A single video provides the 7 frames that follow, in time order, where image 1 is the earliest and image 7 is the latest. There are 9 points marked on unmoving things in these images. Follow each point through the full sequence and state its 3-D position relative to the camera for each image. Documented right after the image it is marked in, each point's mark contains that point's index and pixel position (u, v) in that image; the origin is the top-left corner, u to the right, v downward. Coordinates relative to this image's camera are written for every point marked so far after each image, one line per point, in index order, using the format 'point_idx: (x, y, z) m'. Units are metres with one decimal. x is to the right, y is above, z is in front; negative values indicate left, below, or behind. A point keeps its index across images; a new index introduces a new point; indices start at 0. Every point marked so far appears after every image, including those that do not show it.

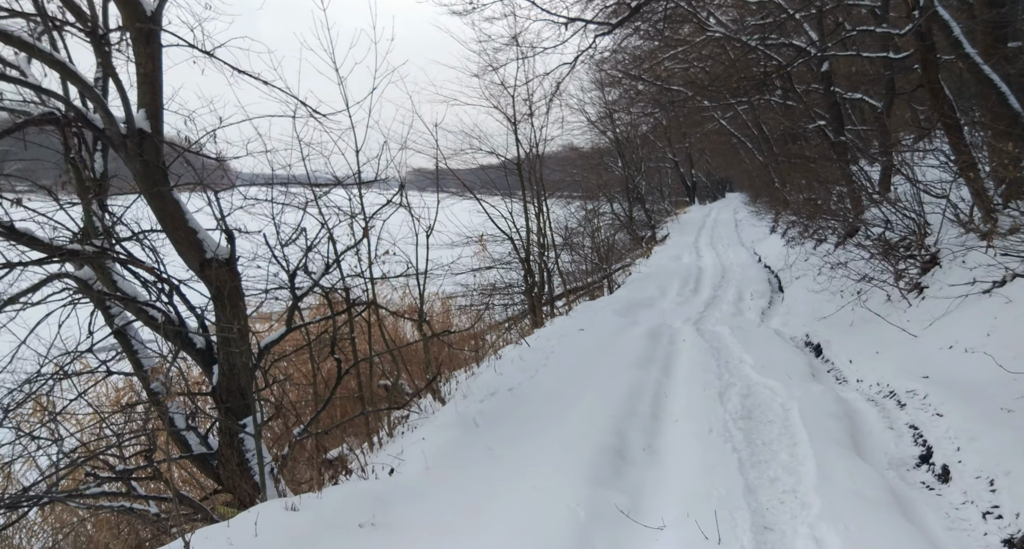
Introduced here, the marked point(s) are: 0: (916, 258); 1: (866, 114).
0: (+5.0, +0.2, +7.6) m
1: (+8.0, +3.6, +13.8) m
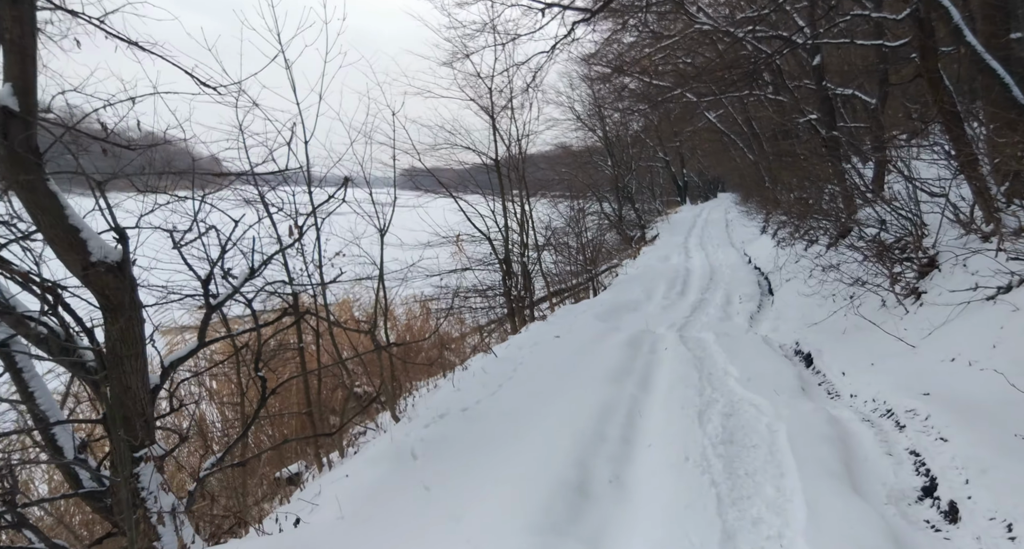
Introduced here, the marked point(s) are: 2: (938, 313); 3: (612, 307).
0: (+4.7, +0.2, +7.1) m
1: (+7.6, +3.6, +13.4) m
2: (+4.1, -0.4, +5.8) m
3: (+1.8, -0.6, +10.6) m
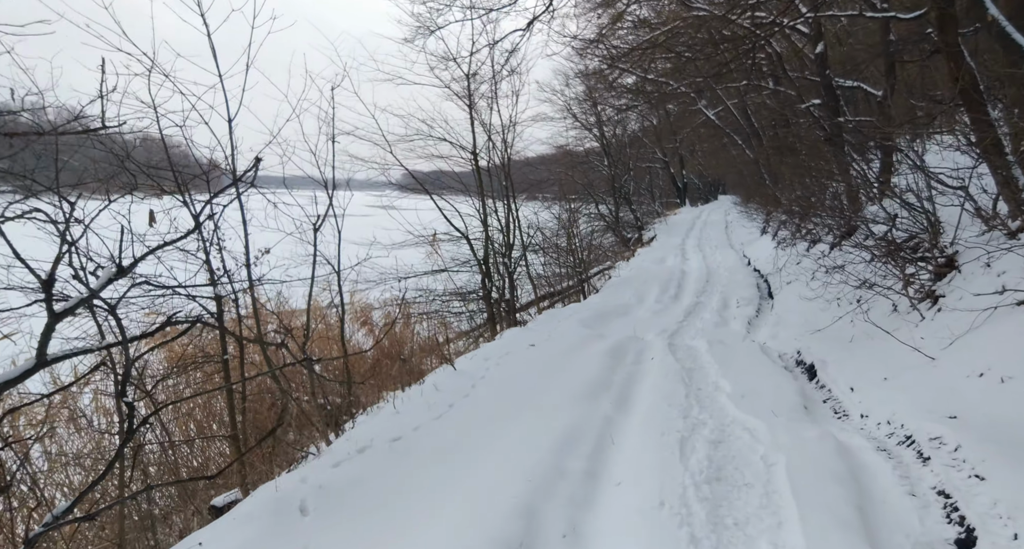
0: (+4.4, +0.1, +6.4) m
1: (+7.3, +3.5, +12.7) m
2: (+3.7, -0.4, +5.1) m
3: (+1.5, -0.6, +9.9) m
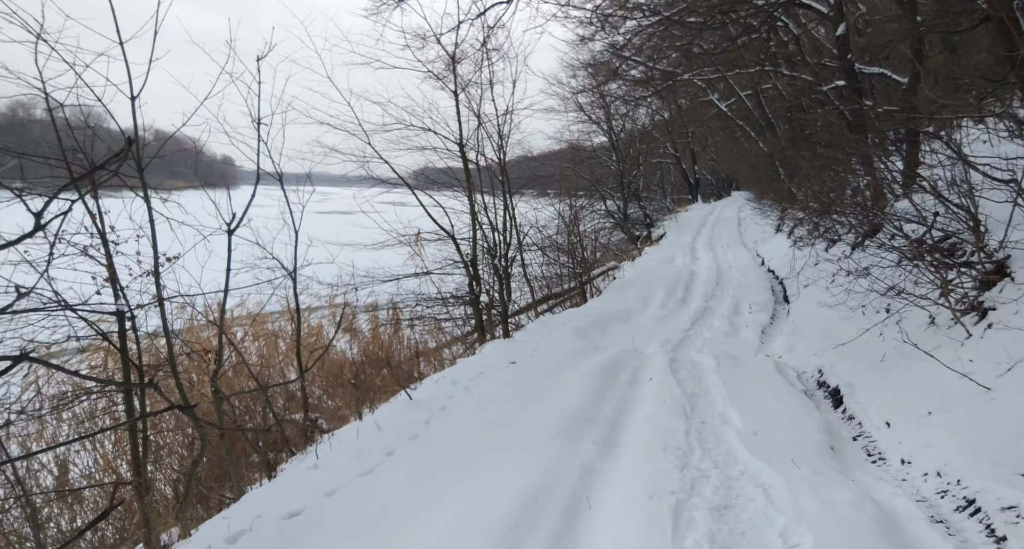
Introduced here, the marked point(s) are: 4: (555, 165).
0: (+4.2, +0.1, +5.5) m
1: (+7.2, +3.5, +11.7) m
2: (+3.5, -0.5, +4.2) m
3: (+1.3, -0.6, +9.1) m
4: (+1.0, +2.5, +14.1) m
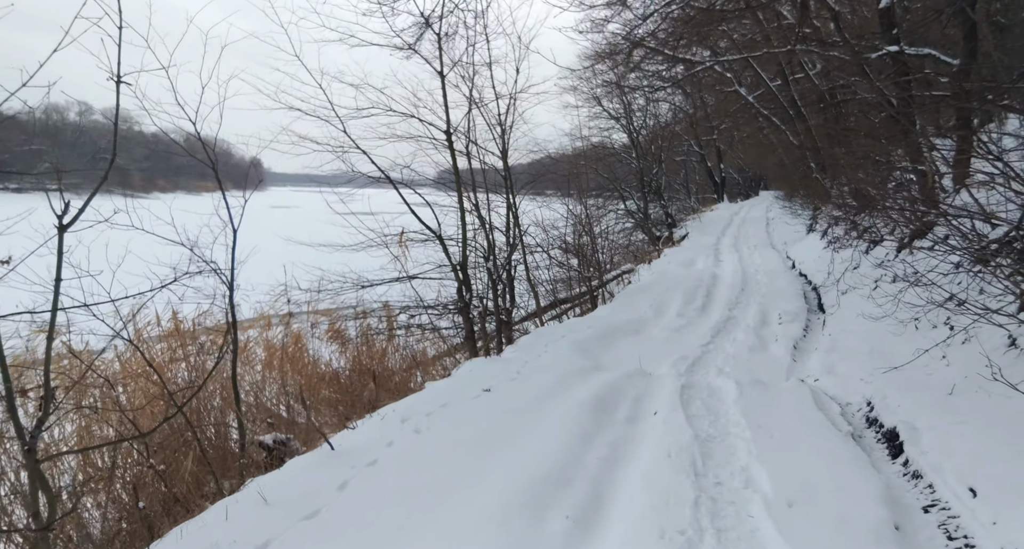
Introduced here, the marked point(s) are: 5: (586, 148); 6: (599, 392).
0: (+4.0, 0.0, +4.3) m
1: (+7.2, +3.4, +10.4) m
2: (+3.3, -0.5, +3.1) m
3: (+1.3, -0.7, +8.0) m
4: (+1.2, +2.5, +13.1) m
5: (+2.4, +4.2, +19.9) m
6: (+0.6, -0.9, +4.6) m
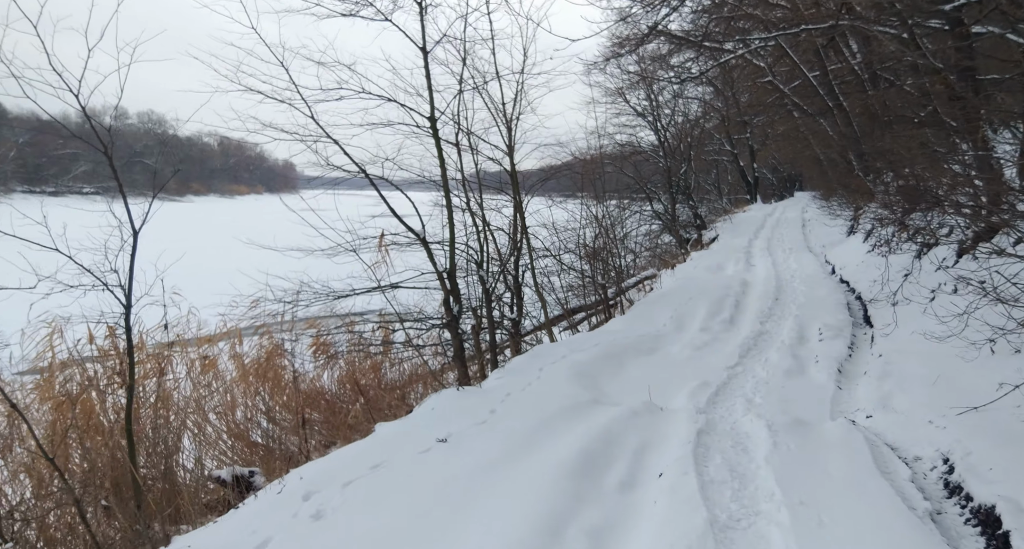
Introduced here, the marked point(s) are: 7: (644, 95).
0: (+3.7, -0.1, +3.1) m
1: (+7.3, +3.3, +9.0) m
2: (+3.0, -0.6, +1.9) m
3: (+1.2, -0.8, +6.9) m
4: (+1.4, +2.3, +12.0) m
5: (+2.9, +4.0, +18.8) m
6: (+0.4, -1.0, +3.6) m
7: (+4.1, +5.9, +19.5) m
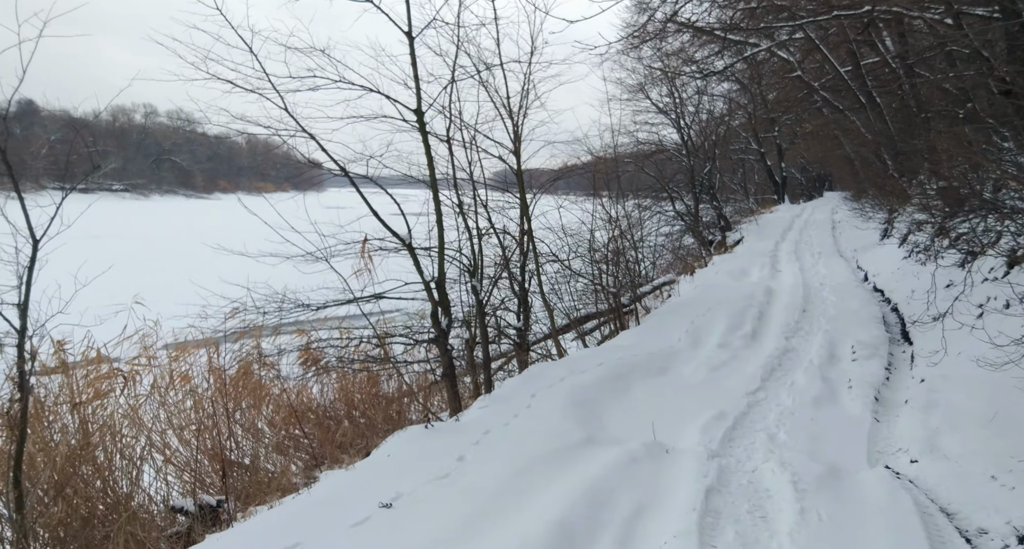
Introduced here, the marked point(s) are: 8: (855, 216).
0: (+3.5, -0.3, +2.3) m
1: (+7.4, +3.1, +8.1) m
2: (+2.7, -0.8, +1.1) m
3: (+1.2, -0.9, +6.2) m
4: (+1.5, +2.2, +11.3) m
5: (+3.4, +3.9, +18.0) m
6: (+0.2, -1.2, +2.9) m
7: (+4.5, +5.8, +18.7) m
8: (+10.1, +1.7, +17.8) m
